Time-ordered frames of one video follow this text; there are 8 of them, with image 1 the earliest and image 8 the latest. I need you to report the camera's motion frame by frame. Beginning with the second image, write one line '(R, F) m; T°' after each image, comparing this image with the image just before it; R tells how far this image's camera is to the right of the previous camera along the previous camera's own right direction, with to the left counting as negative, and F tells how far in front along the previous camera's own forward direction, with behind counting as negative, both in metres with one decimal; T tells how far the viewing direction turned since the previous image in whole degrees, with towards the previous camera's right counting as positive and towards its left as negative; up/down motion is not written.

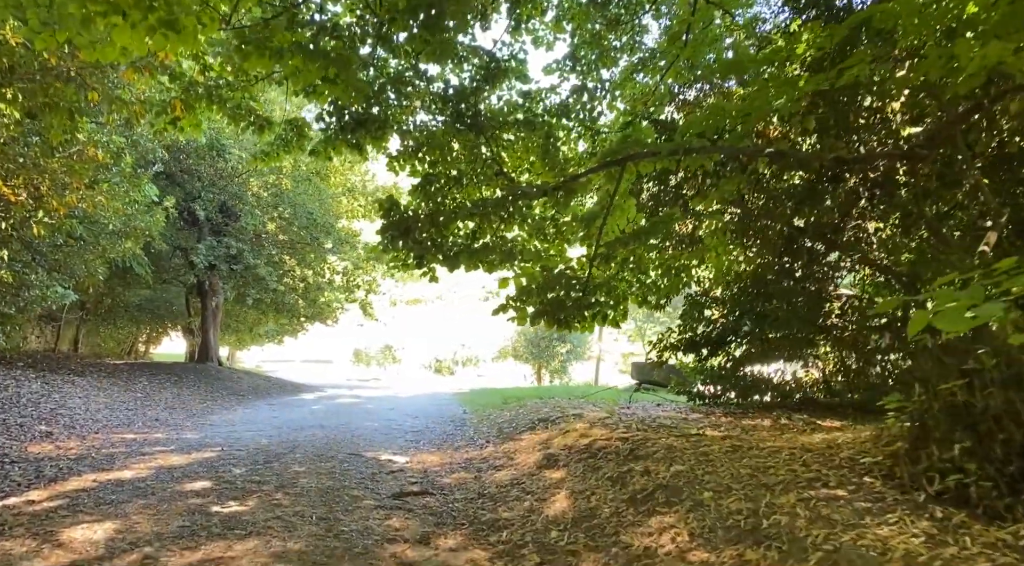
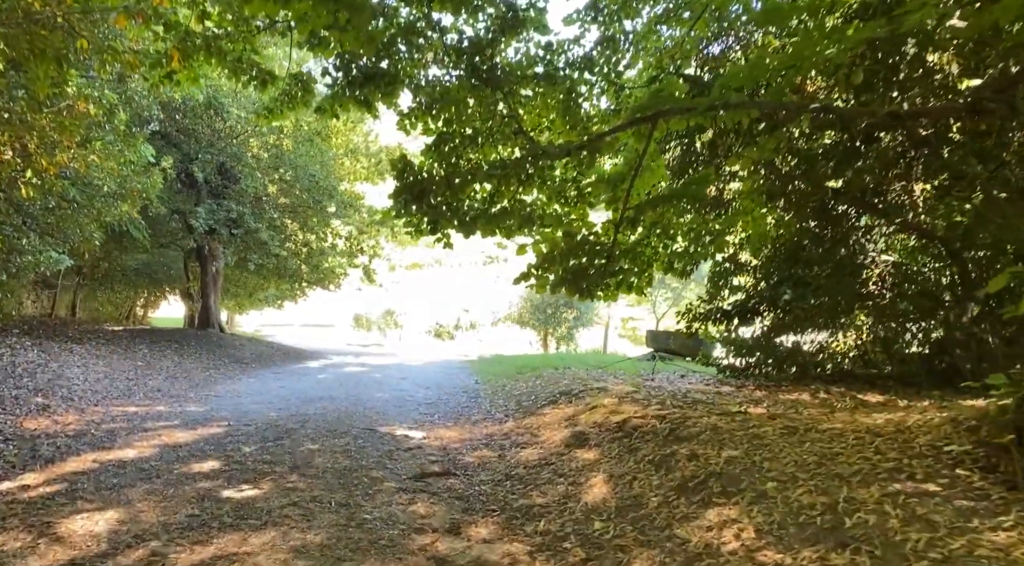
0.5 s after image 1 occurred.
(-0.2, +0.5) m; 0°
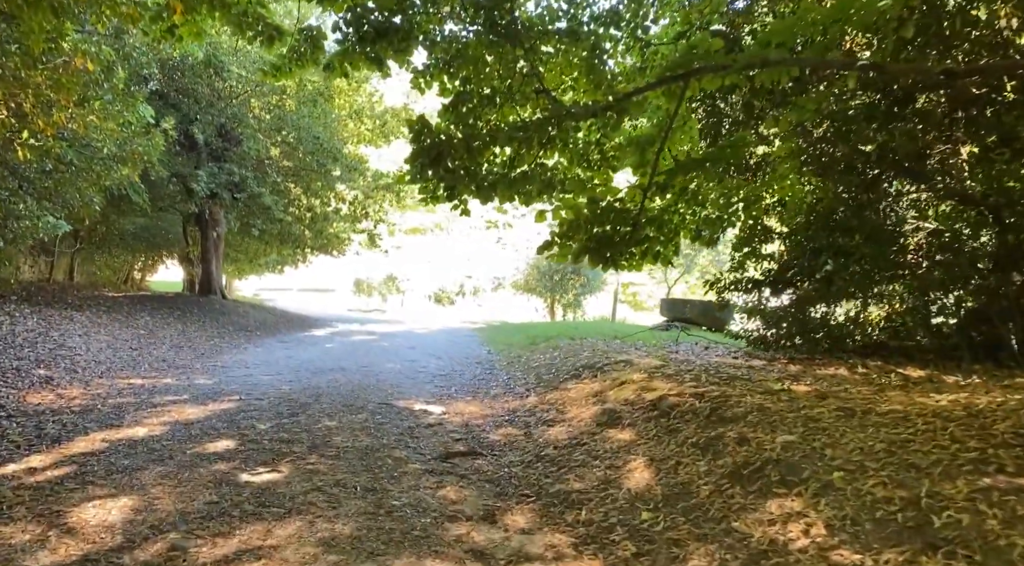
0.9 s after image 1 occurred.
(-0.2, +0.3) m; 0°
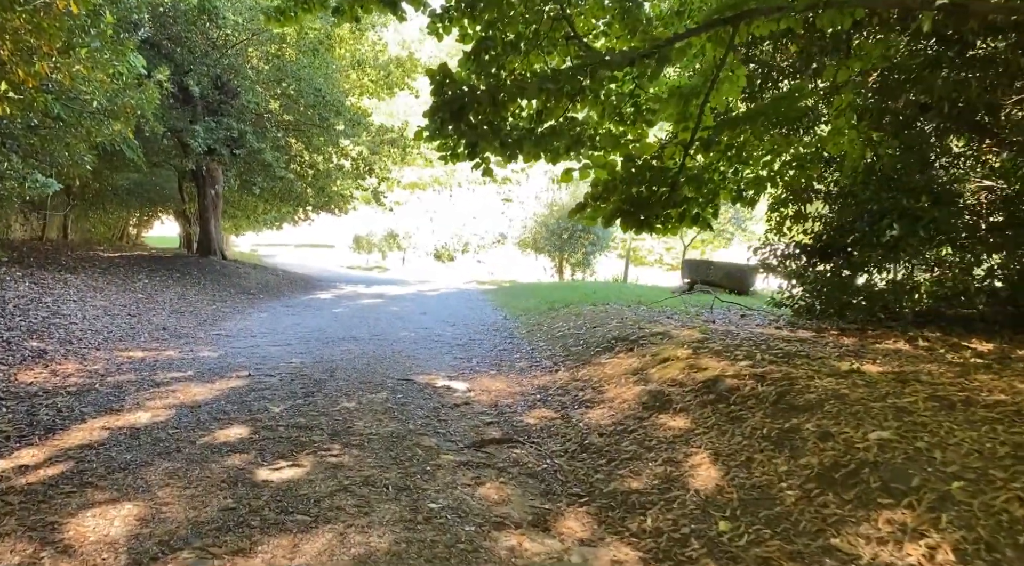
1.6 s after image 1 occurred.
(-0.3, +0.6) m; 0°
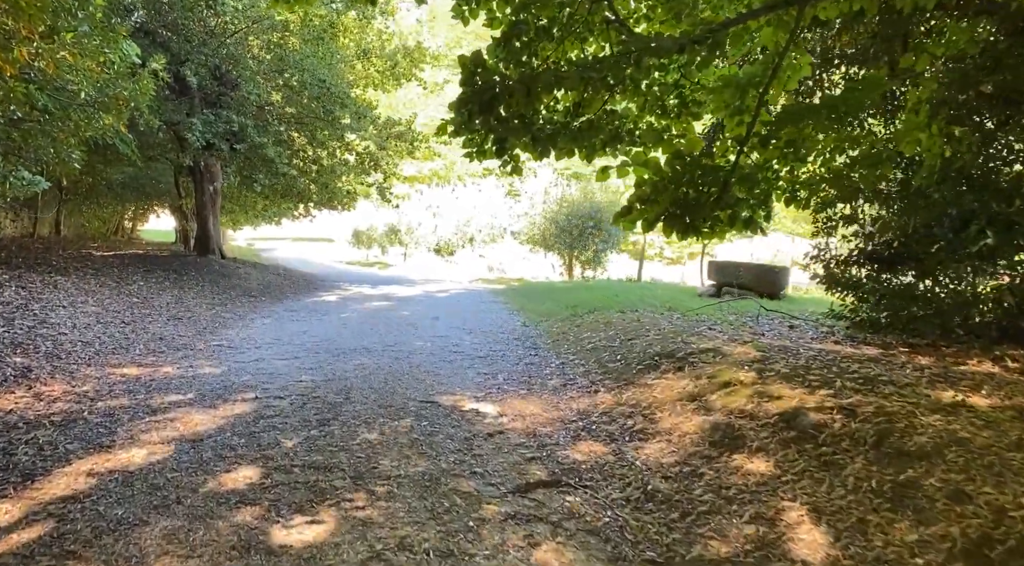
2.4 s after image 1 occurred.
(-0.3, +0.7) m; 0°
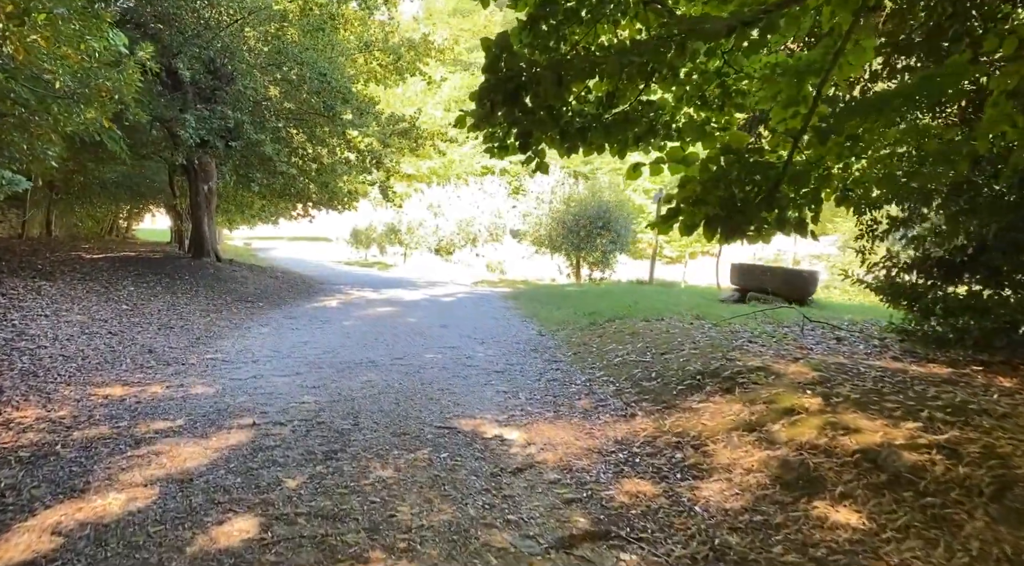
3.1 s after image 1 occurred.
(-0.2, +0.7) m; 0°
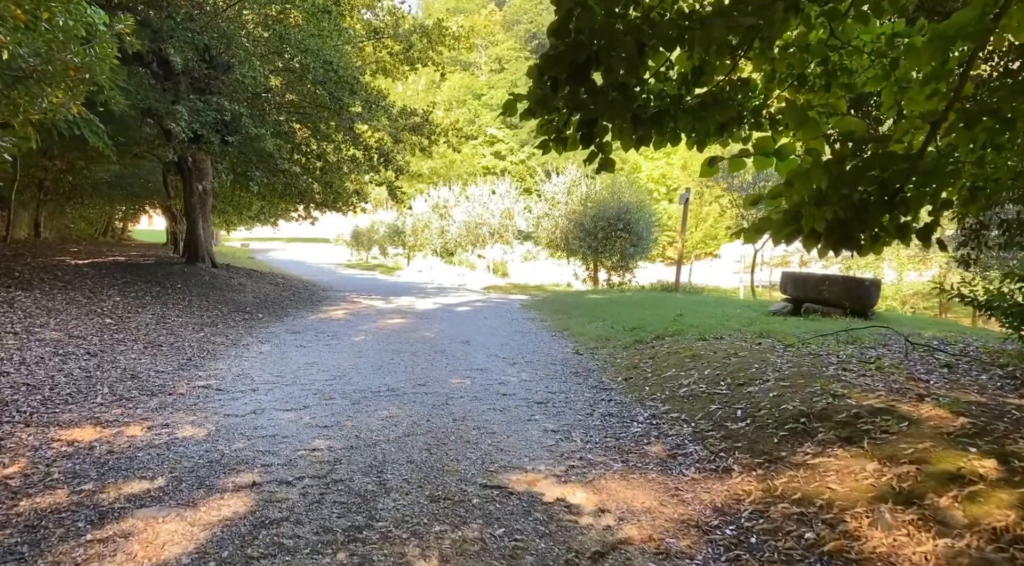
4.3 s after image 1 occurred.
(-0.4, +1.2) m; 0°
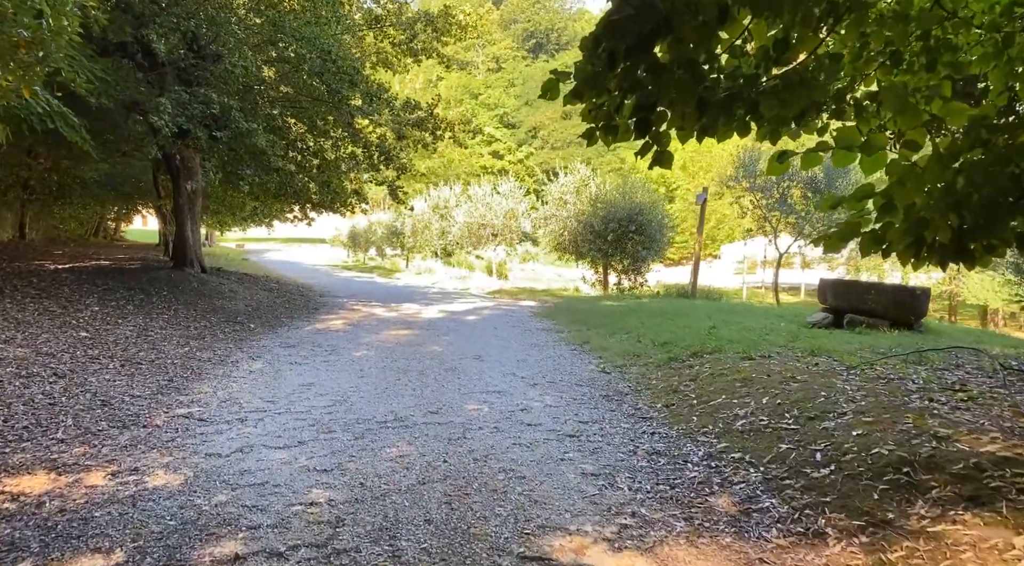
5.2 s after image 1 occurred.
(-0.2, +0.9) m; 0°
